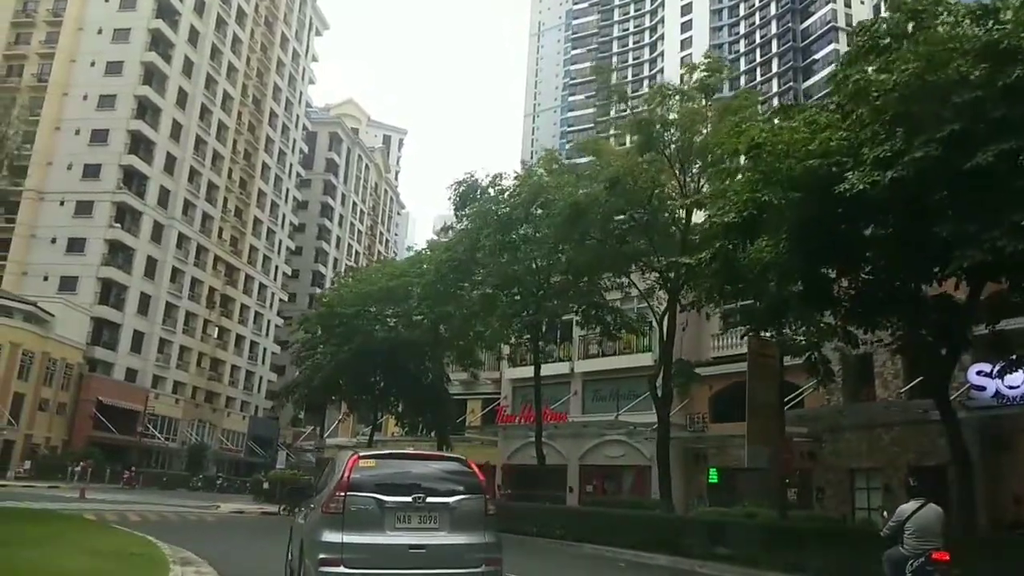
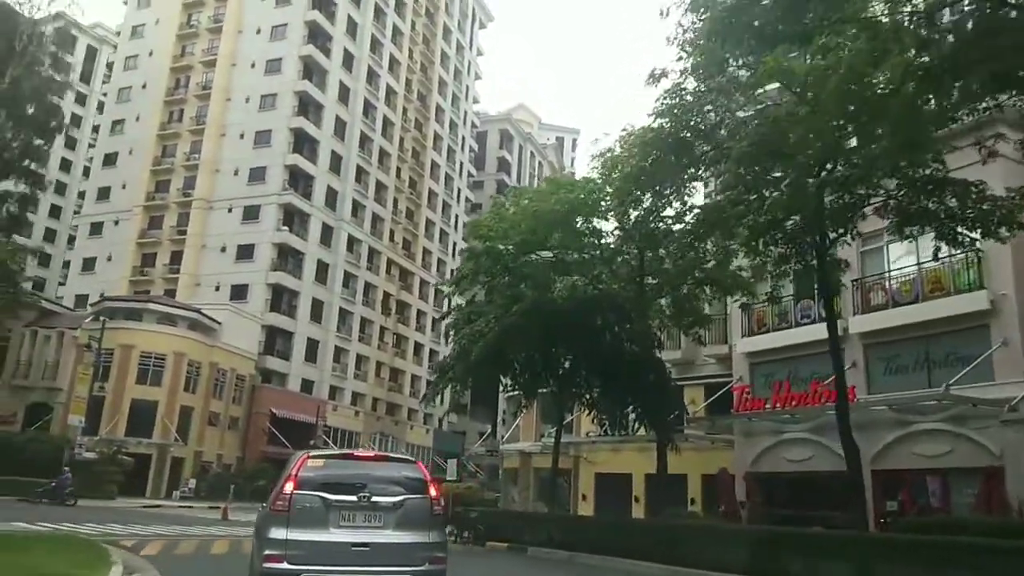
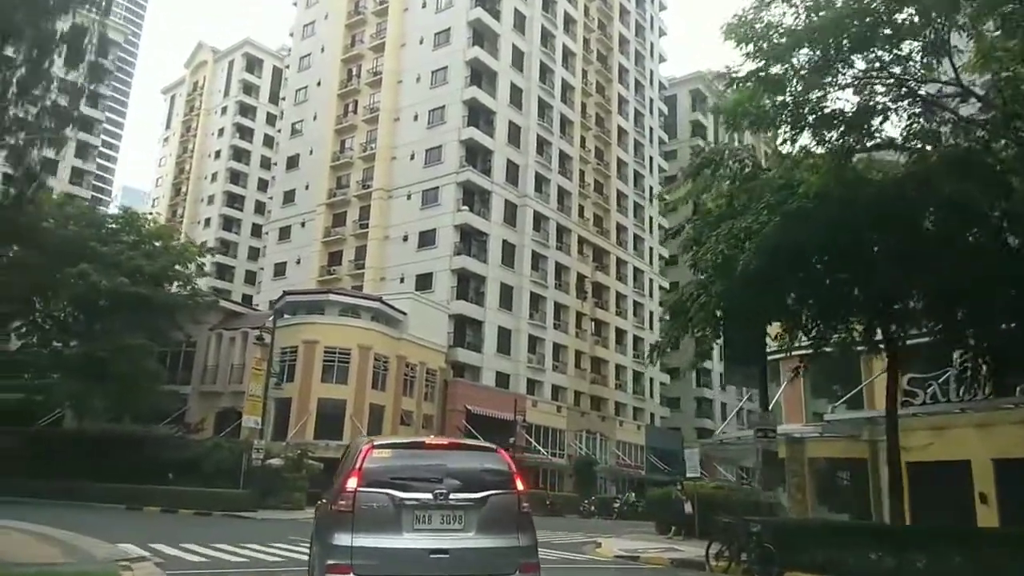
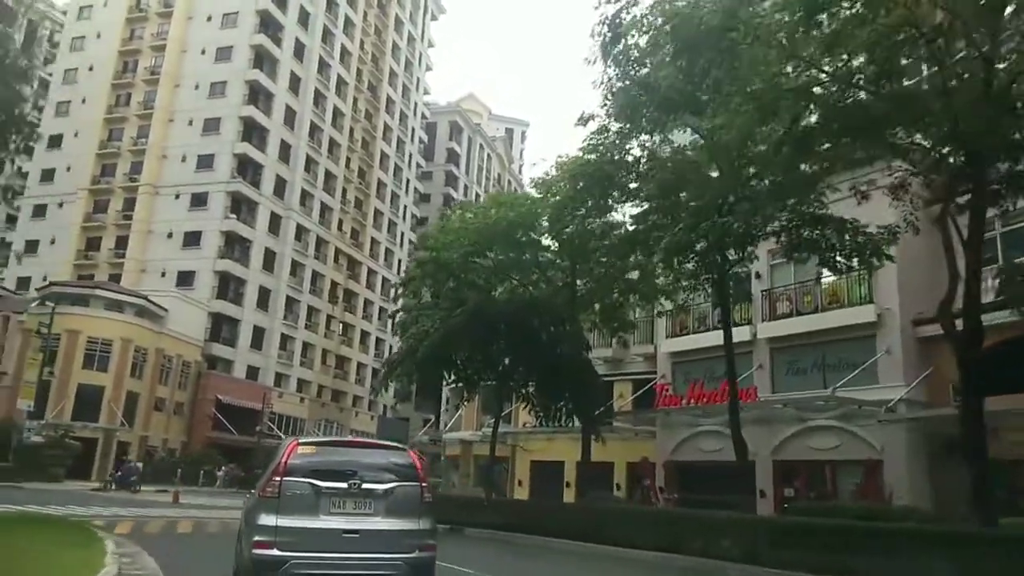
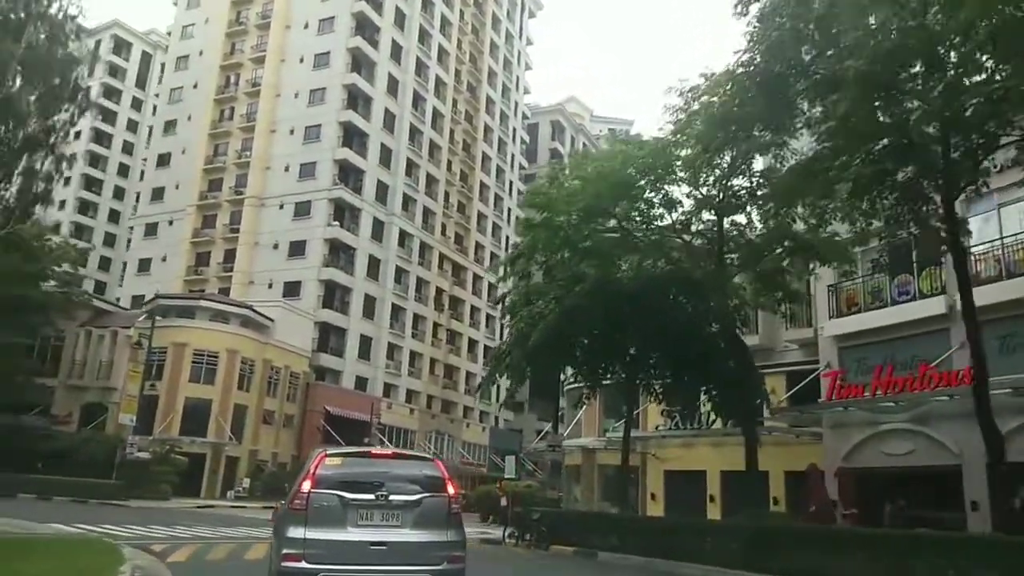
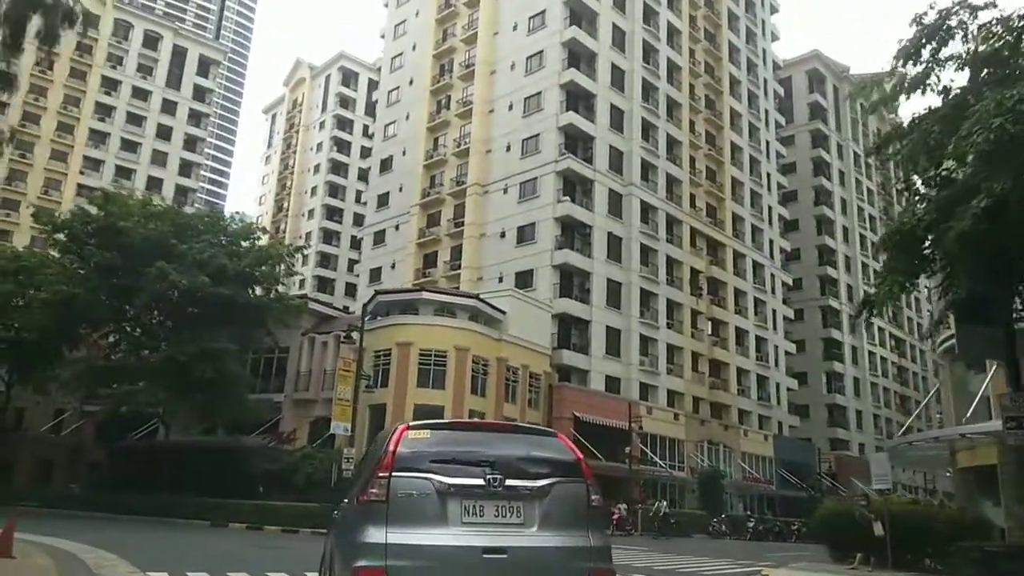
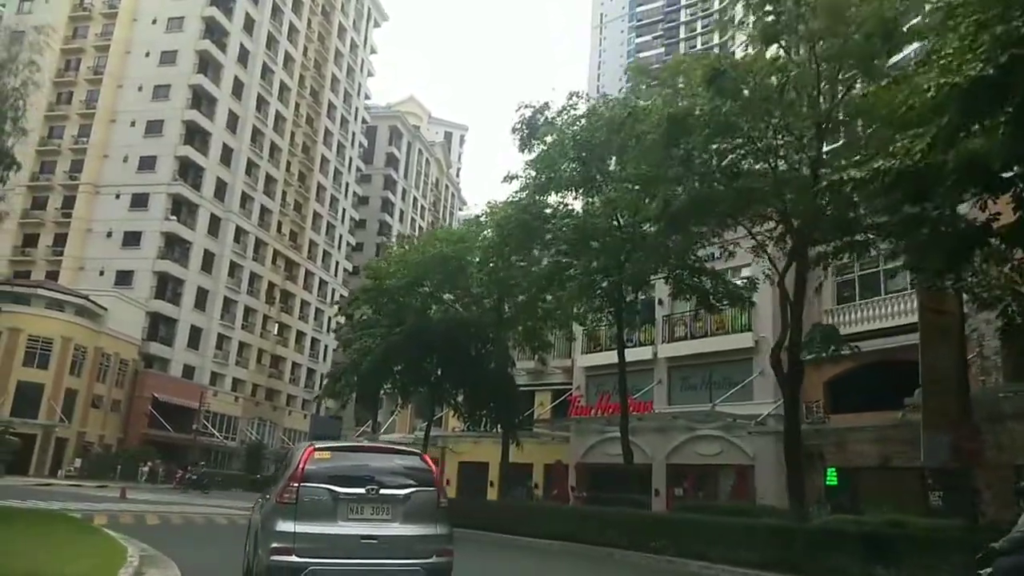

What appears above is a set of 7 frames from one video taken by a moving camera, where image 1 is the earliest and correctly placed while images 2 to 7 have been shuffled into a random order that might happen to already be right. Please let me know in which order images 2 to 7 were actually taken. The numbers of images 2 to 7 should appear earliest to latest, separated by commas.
7, 4, 2, 5, 3, 6
